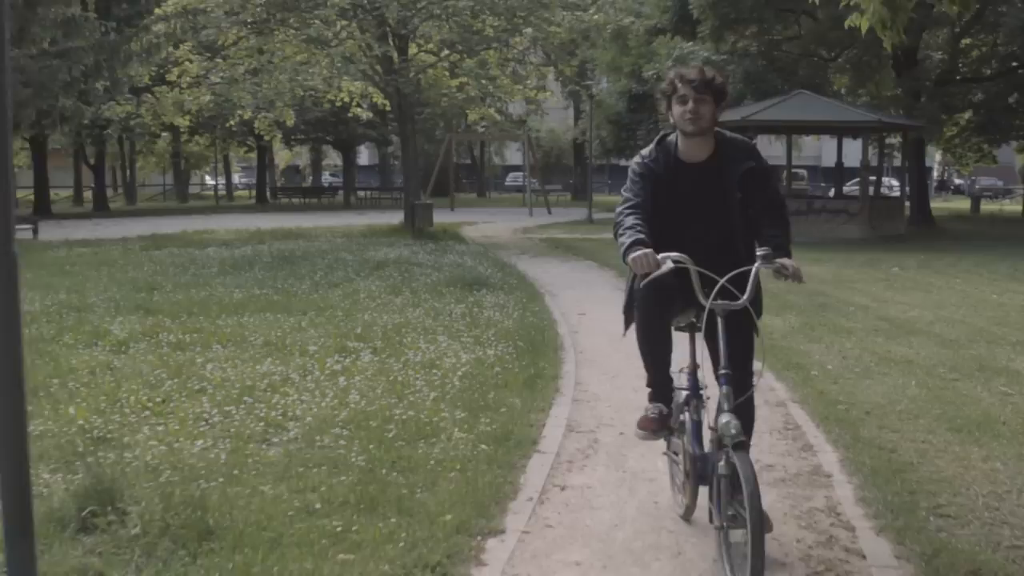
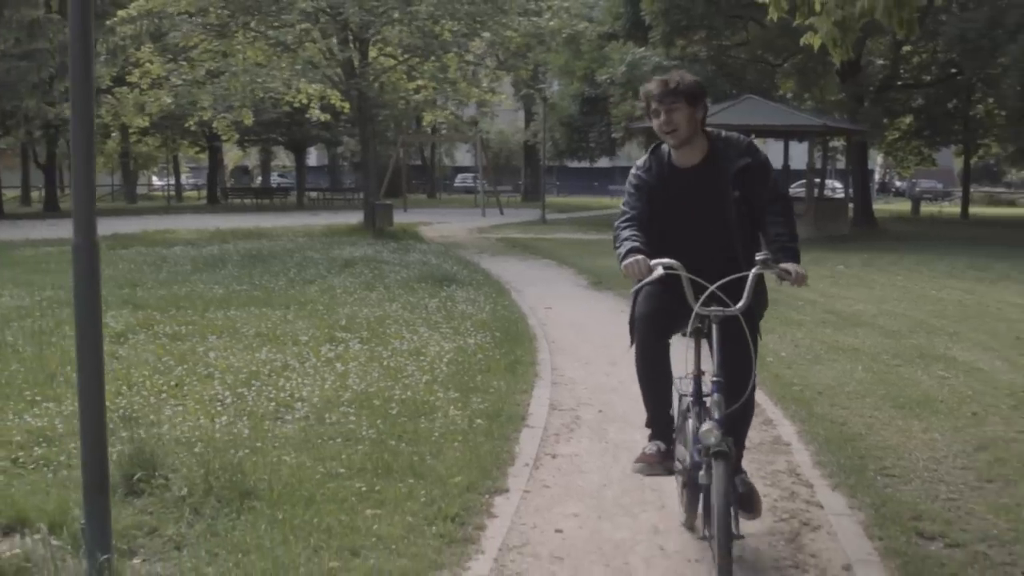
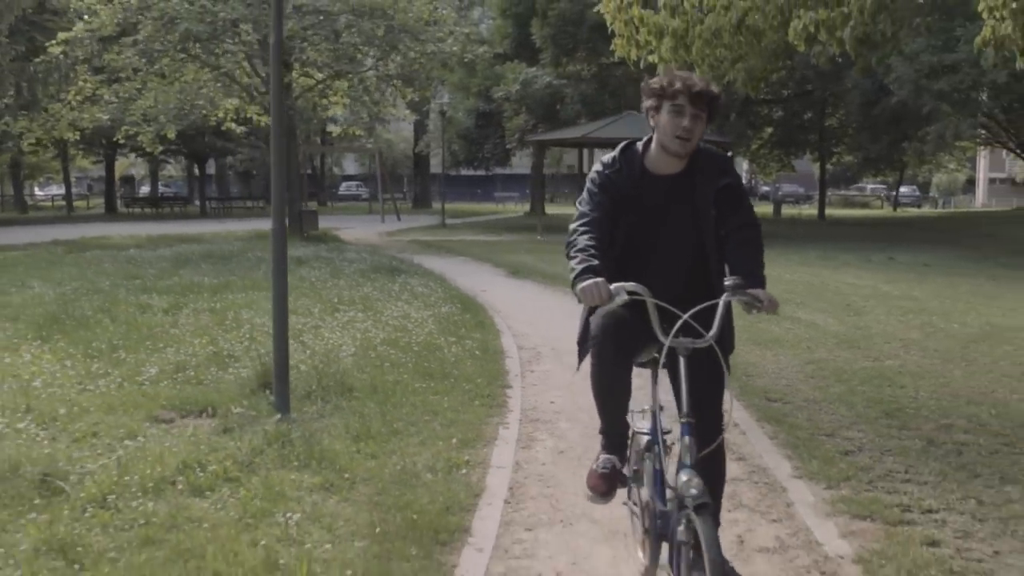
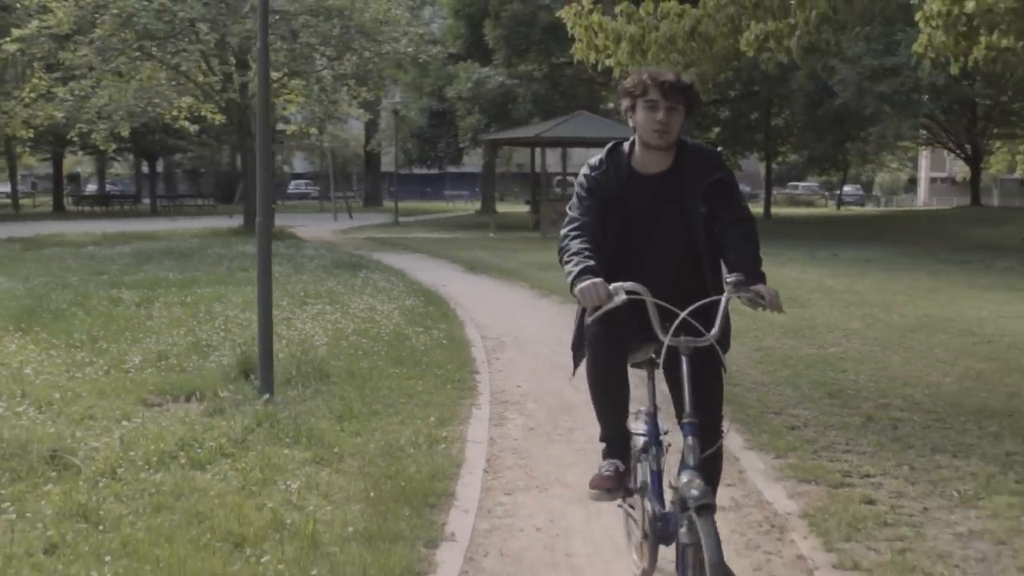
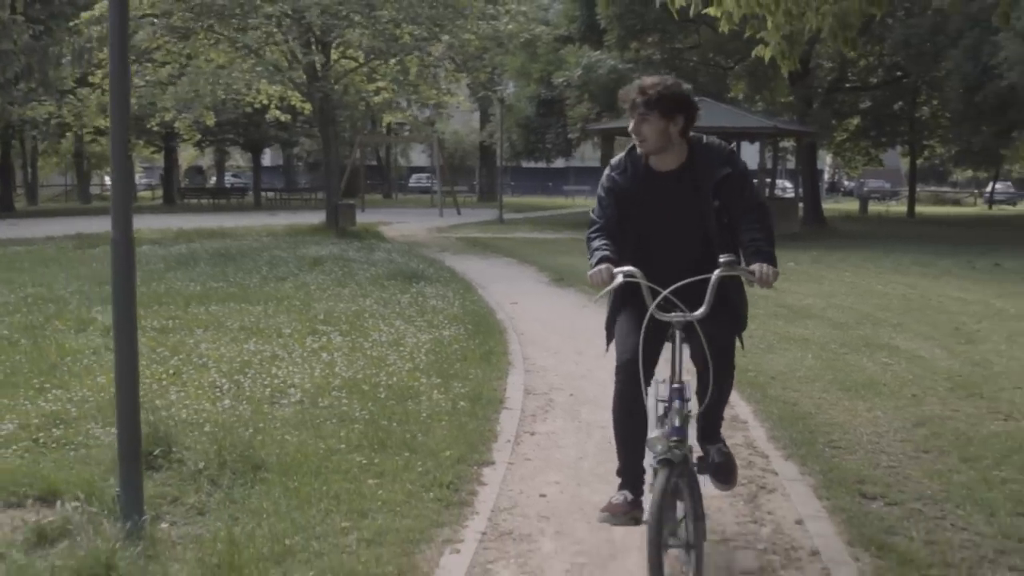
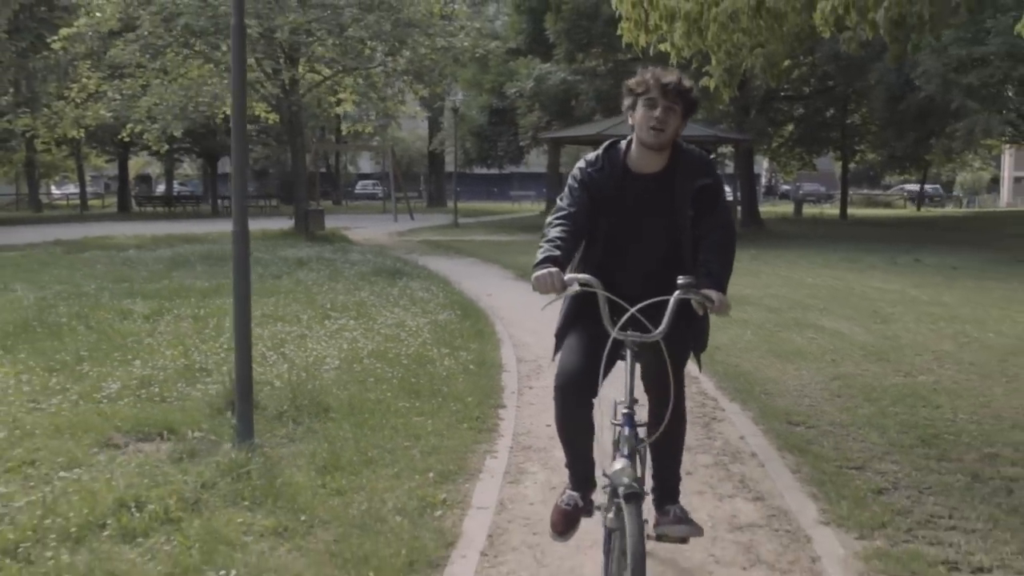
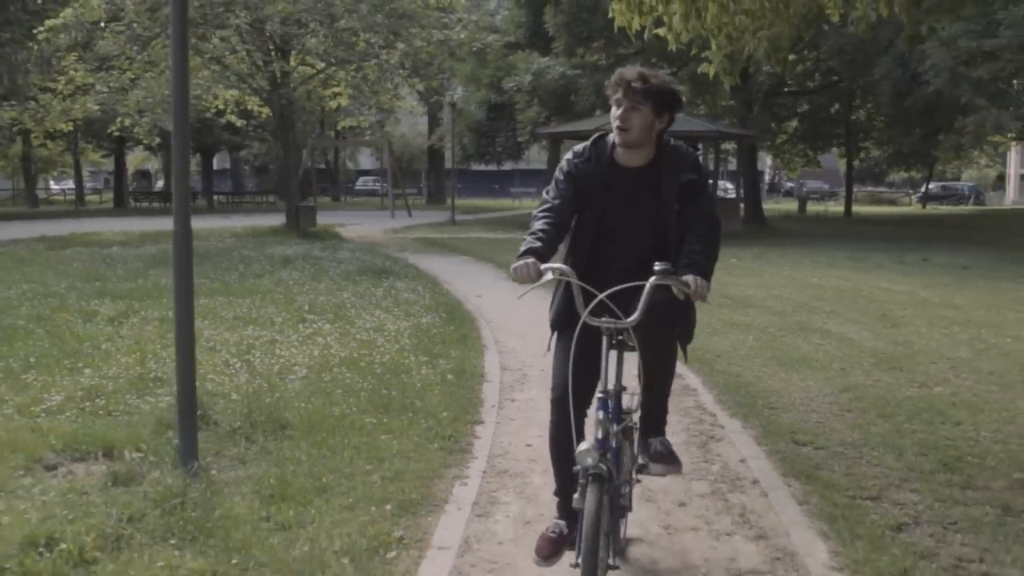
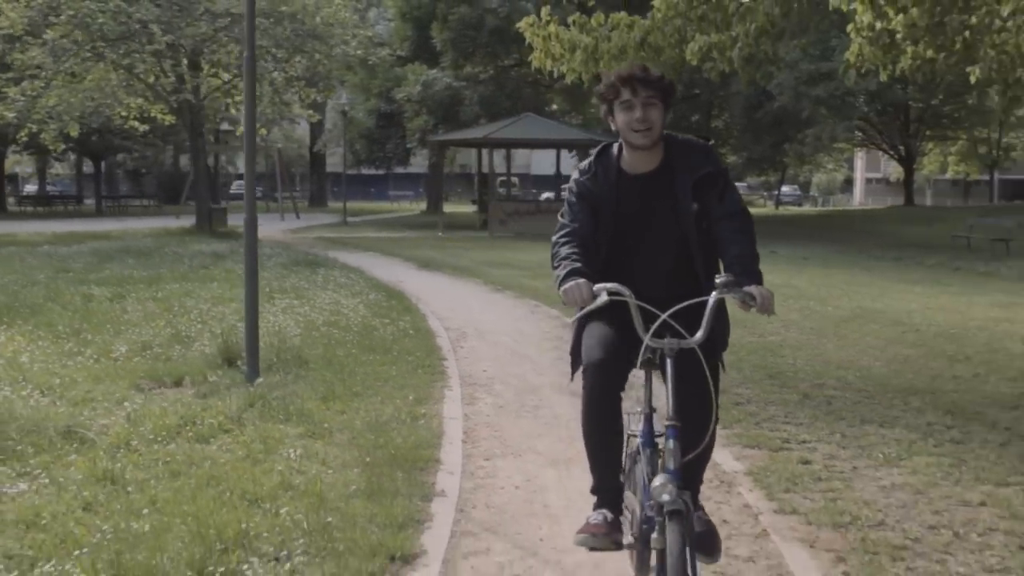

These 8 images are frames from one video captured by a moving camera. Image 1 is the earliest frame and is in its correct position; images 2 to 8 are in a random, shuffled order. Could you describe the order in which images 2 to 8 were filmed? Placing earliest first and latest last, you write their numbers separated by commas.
2, 5, 7, 6, 3, 4, 8
